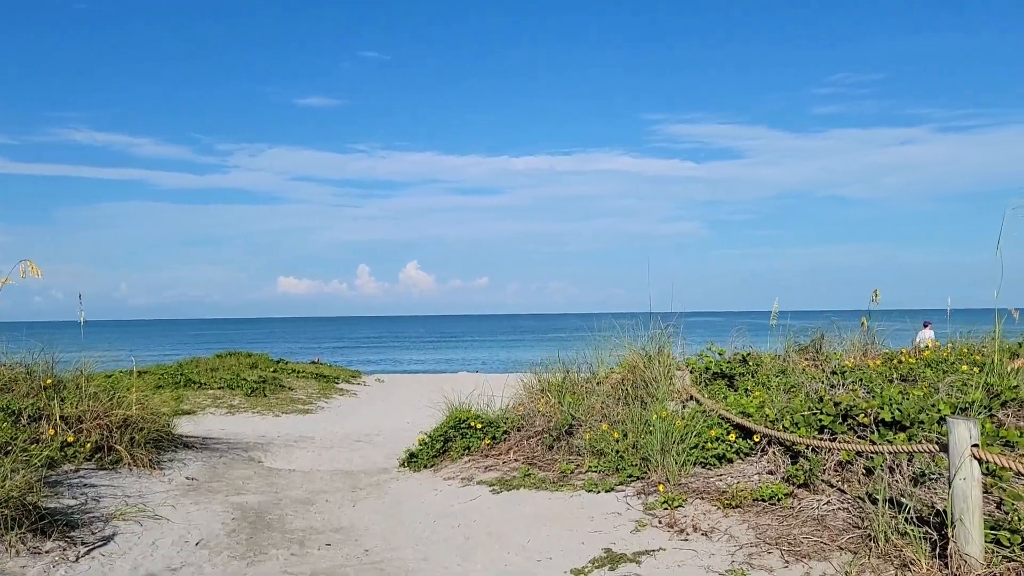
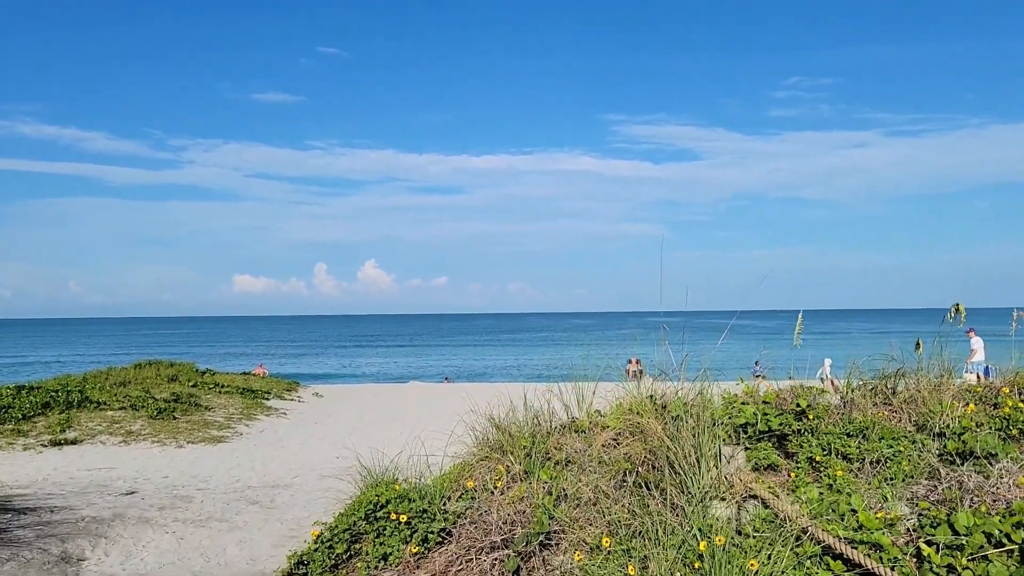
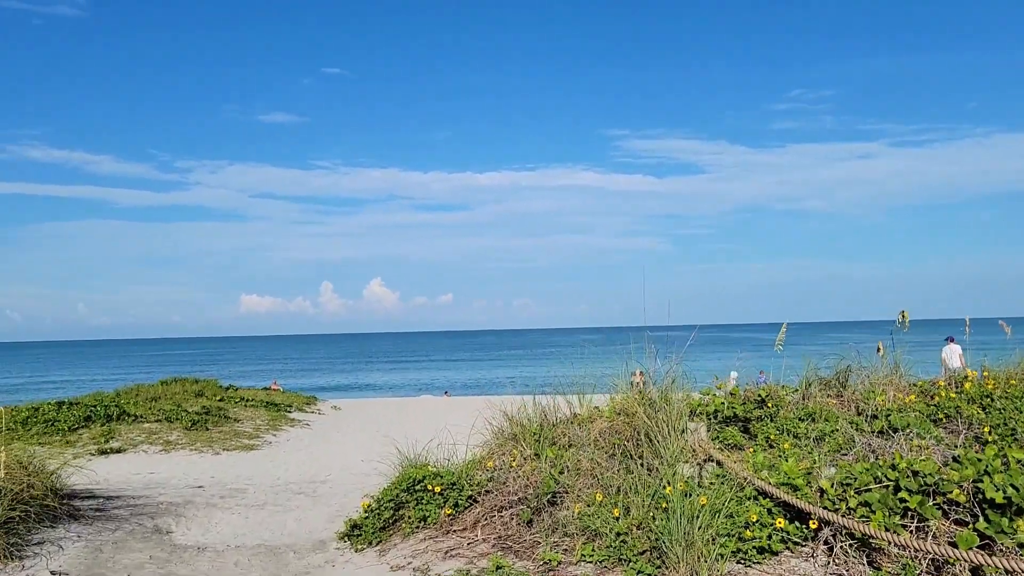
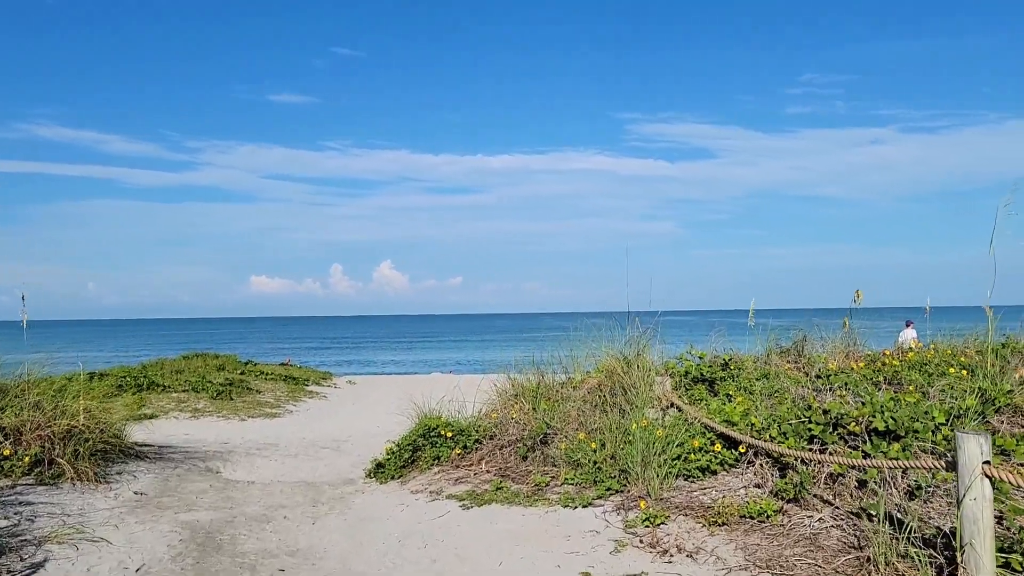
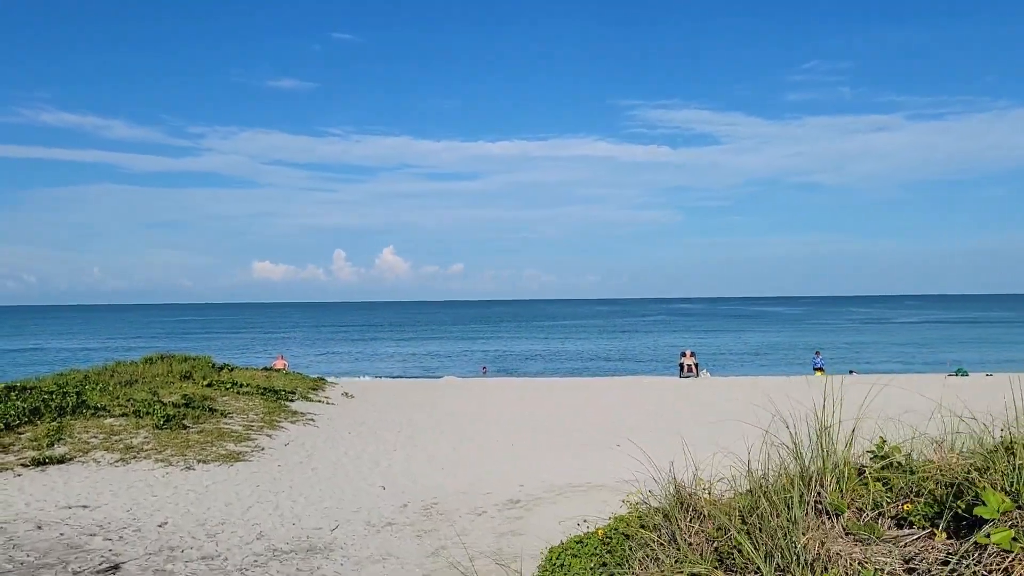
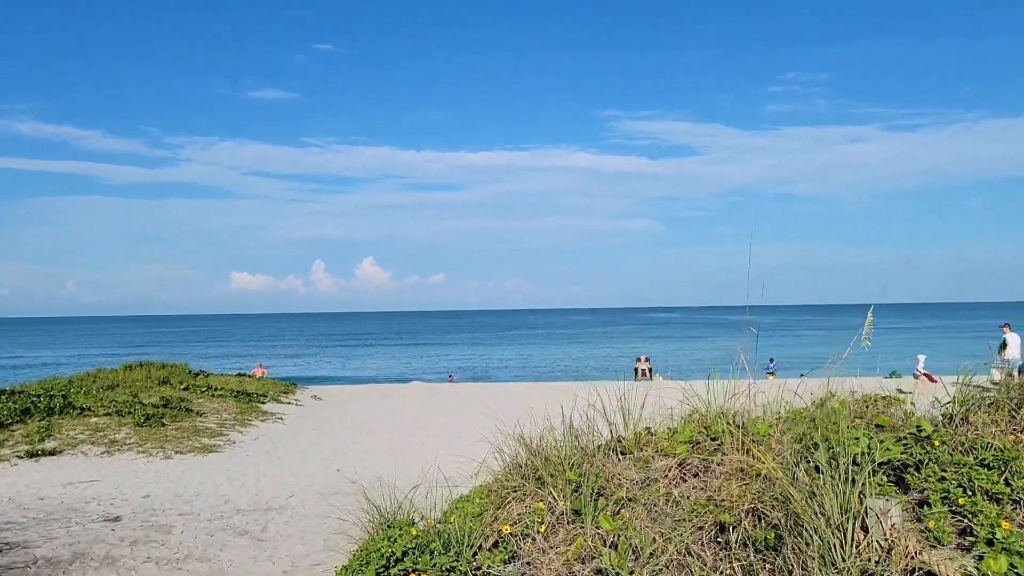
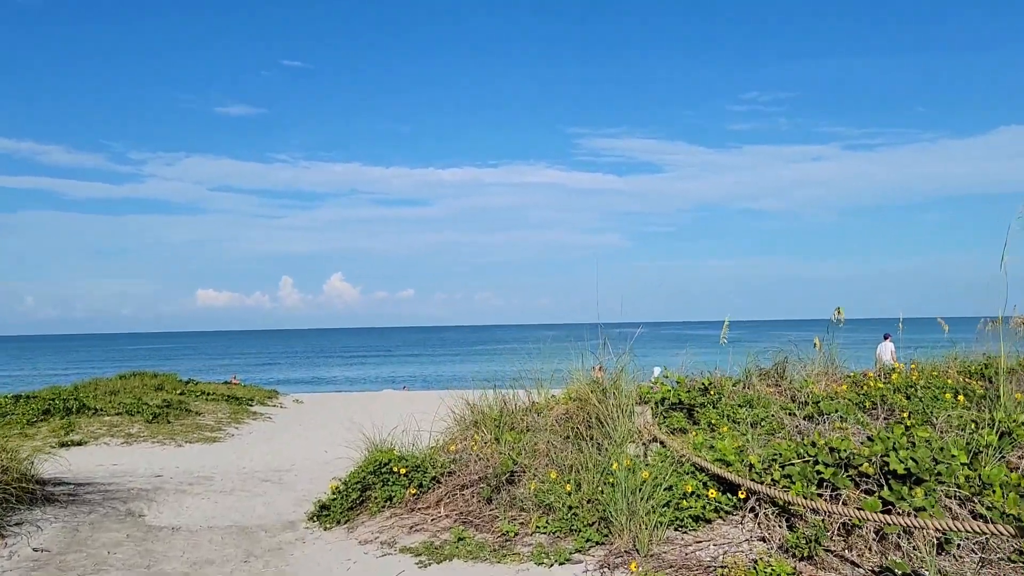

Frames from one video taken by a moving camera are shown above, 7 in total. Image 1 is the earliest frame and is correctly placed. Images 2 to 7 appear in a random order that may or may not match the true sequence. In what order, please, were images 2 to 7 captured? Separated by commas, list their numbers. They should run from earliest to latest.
4, 7, 3, 2, 6, 5
